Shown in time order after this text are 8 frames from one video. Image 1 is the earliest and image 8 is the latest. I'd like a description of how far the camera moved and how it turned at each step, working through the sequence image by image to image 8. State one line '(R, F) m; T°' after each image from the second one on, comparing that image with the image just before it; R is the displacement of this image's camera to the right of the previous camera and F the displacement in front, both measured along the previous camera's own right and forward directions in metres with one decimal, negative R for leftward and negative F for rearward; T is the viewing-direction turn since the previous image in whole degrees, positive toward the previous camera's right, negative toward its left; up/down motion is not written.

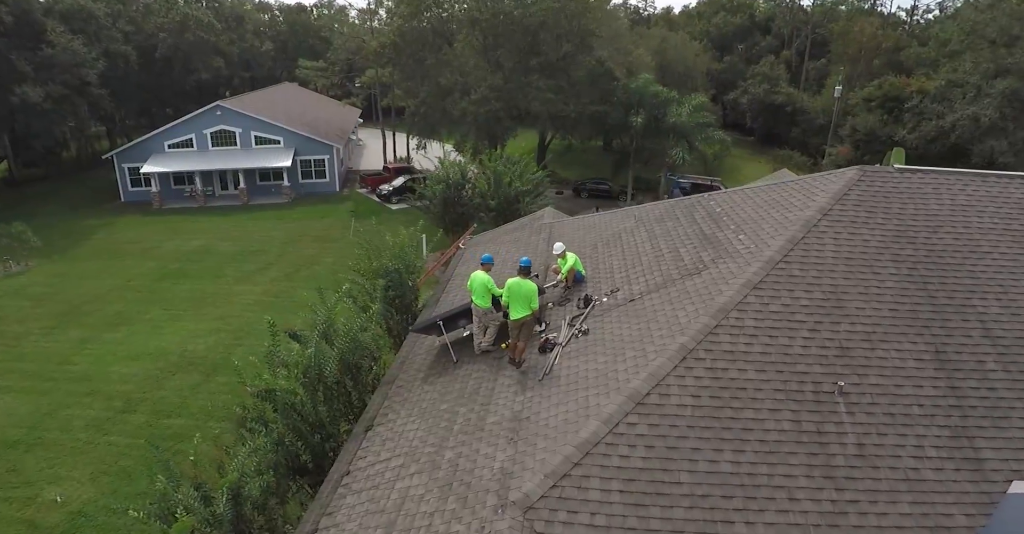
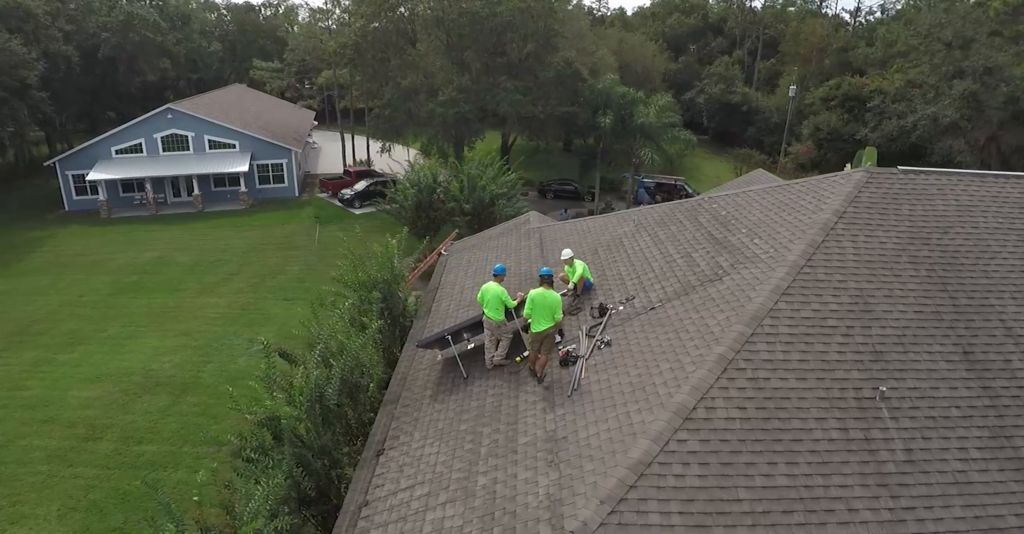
(-1.0, +0.4) m; +4°
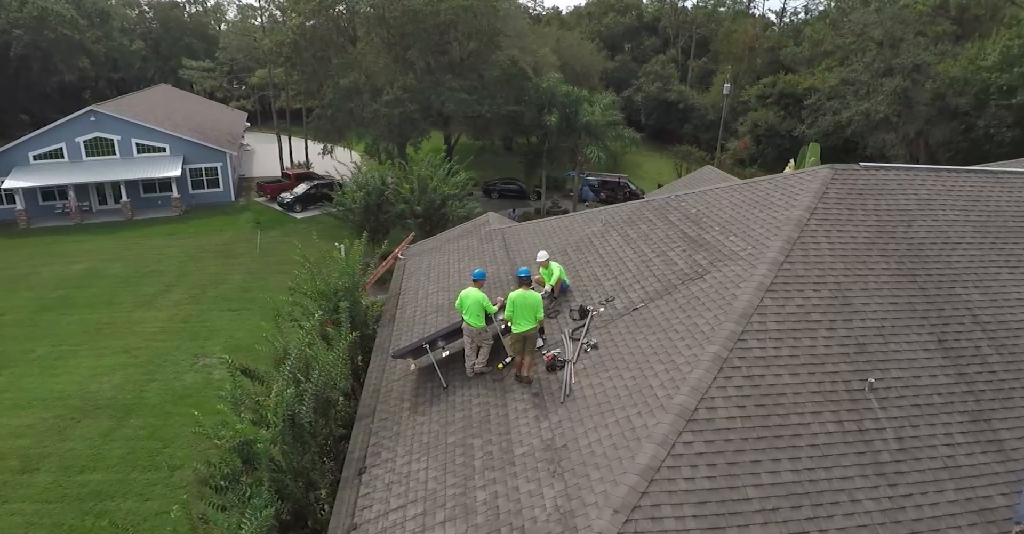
(-0.6, +0.3) m; +6°
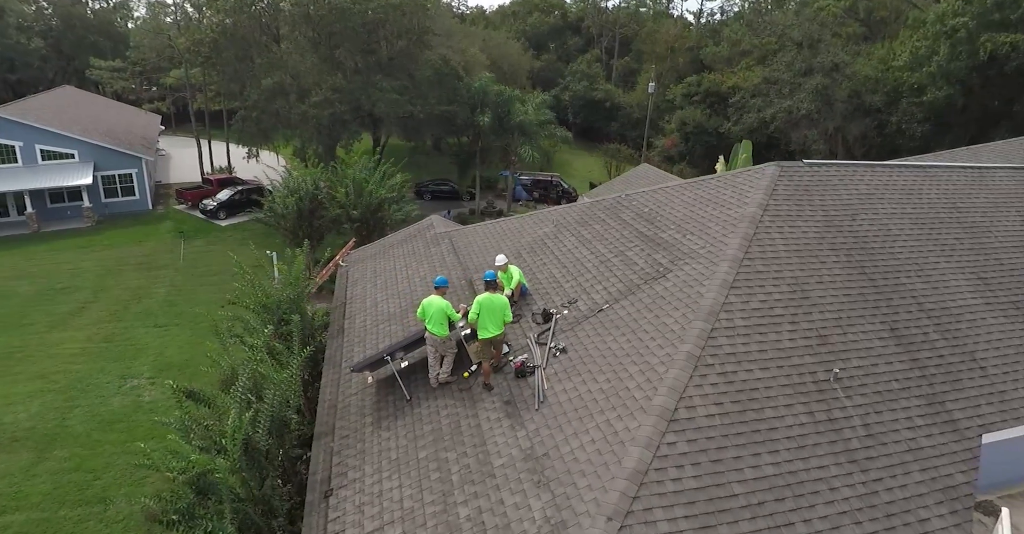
(-0.5, +0.2) m; +7°
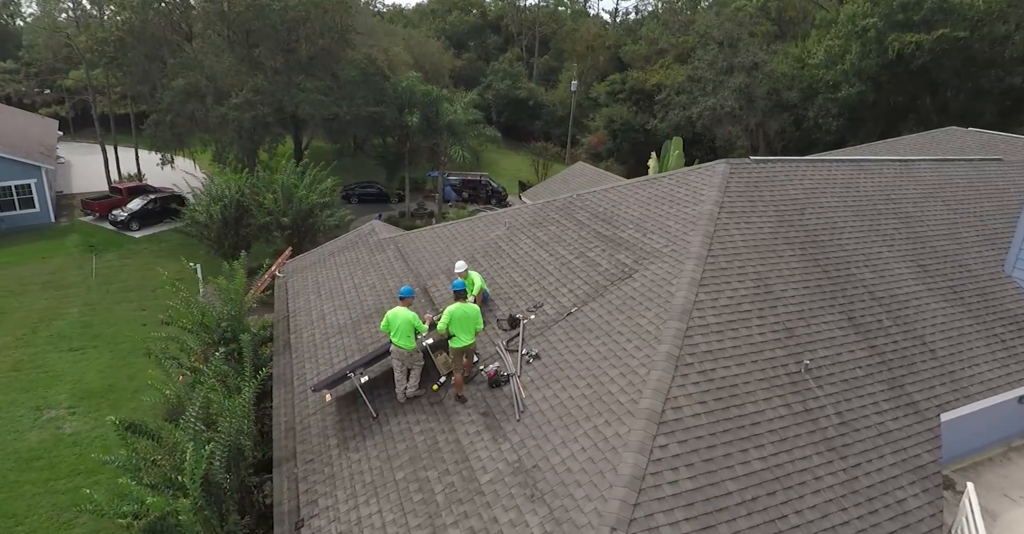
(-0.6, +0.3) m; +7°
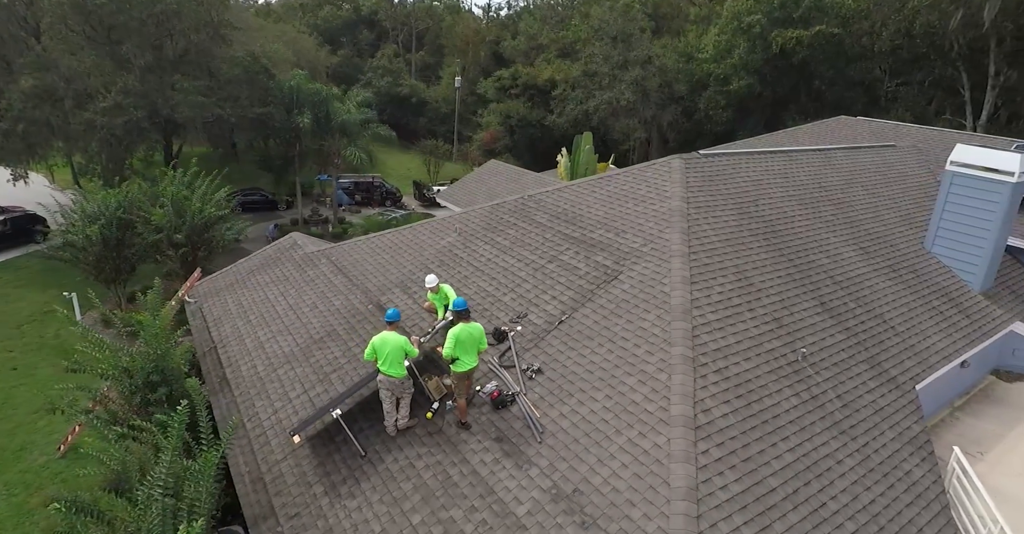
(-1.5, +0.6) m; +11°
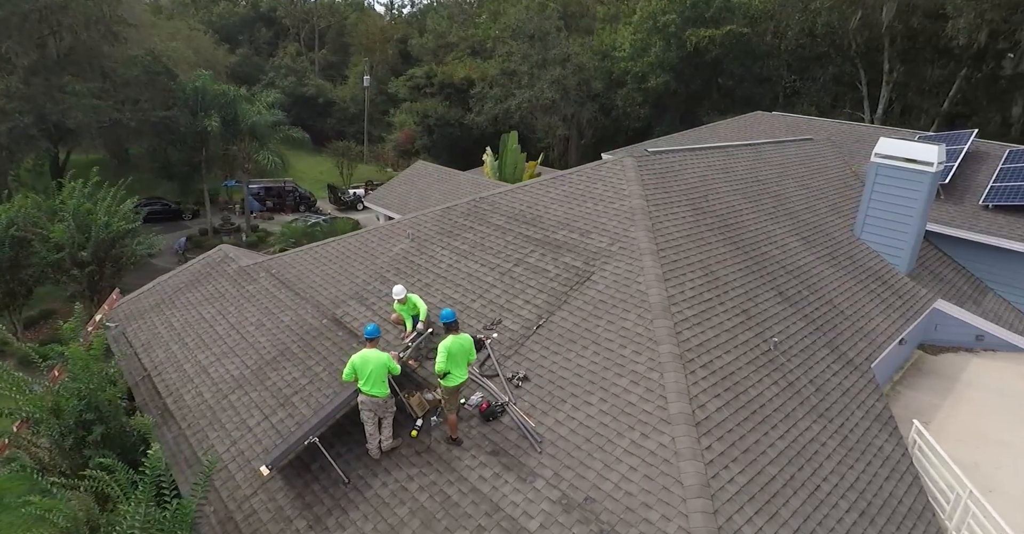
(-0.9, +0.3) m; +8°
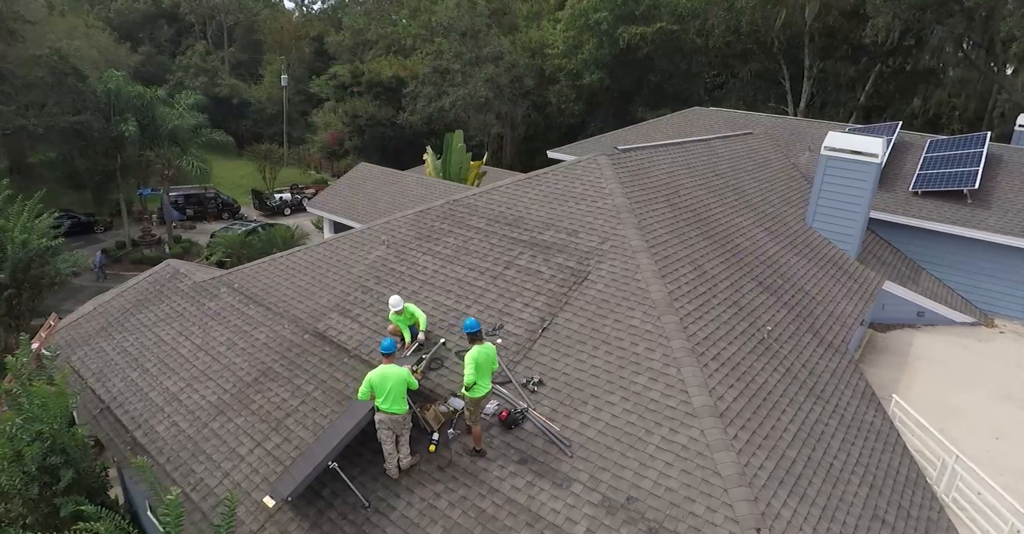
(-1.2, +0.1) m; +7°
